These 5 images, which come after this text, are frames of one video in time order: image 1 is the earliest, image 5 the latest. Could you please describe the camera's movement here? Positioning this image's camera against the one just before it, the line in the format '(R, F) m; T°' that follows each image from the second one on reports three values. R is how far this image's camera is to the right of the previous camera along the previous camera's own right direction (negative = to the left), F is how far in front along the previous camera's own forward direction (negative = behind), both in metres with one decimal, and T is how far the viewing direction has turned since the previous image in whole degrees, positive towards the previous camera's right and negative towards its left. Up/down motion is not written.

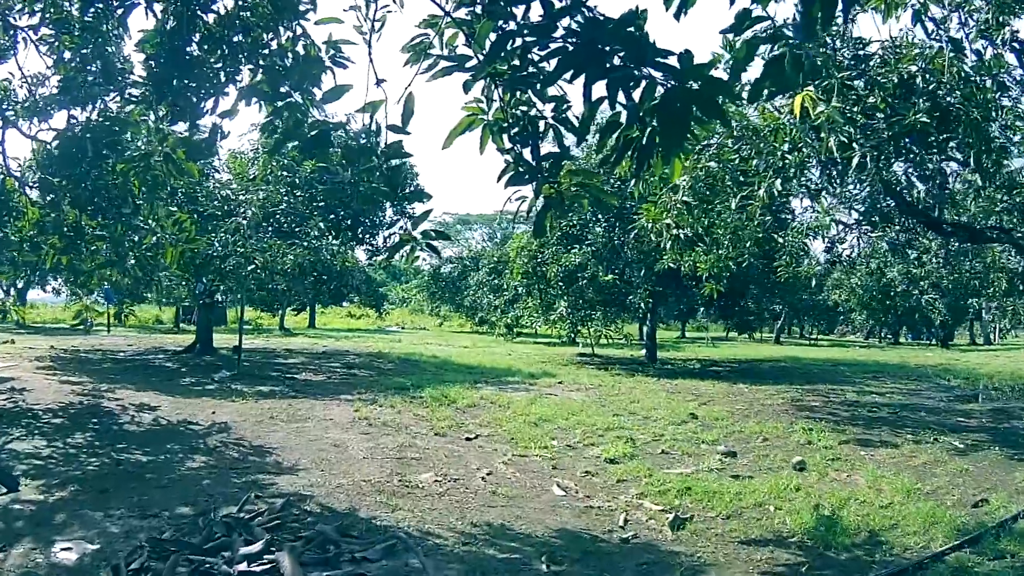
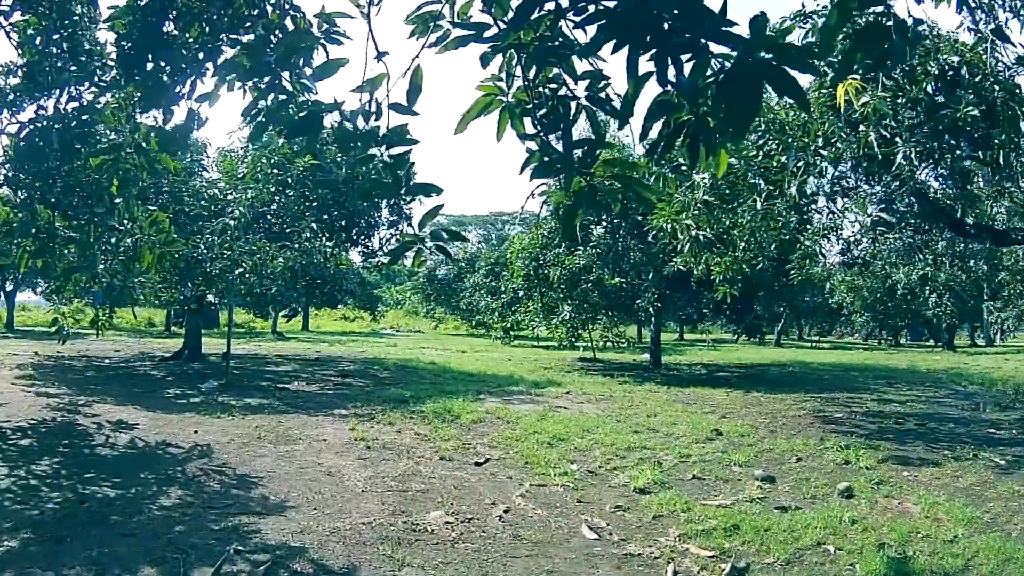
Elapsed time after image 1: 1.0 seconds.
(-0.1, +0.6) m; 0°
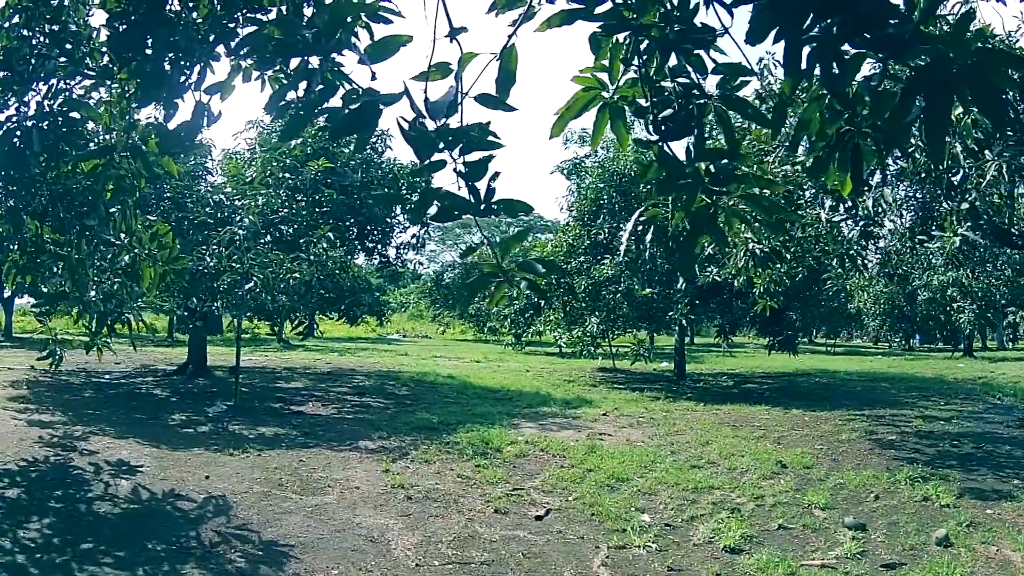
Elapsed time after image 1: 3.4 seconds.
(-0.4, +0.8) m; 0°
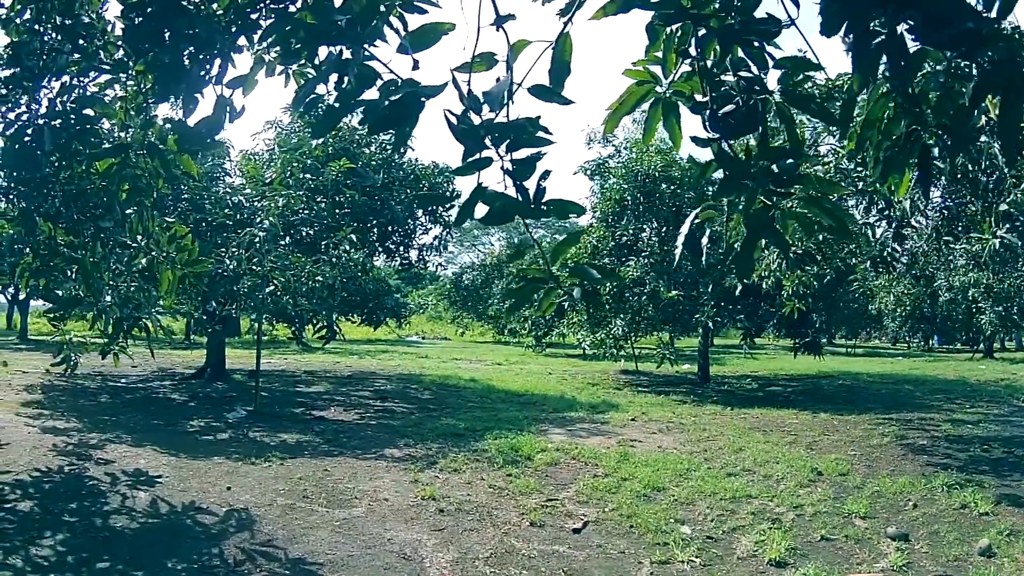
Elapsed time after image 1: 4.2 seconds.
(-0.1, +0.2) m; -1°
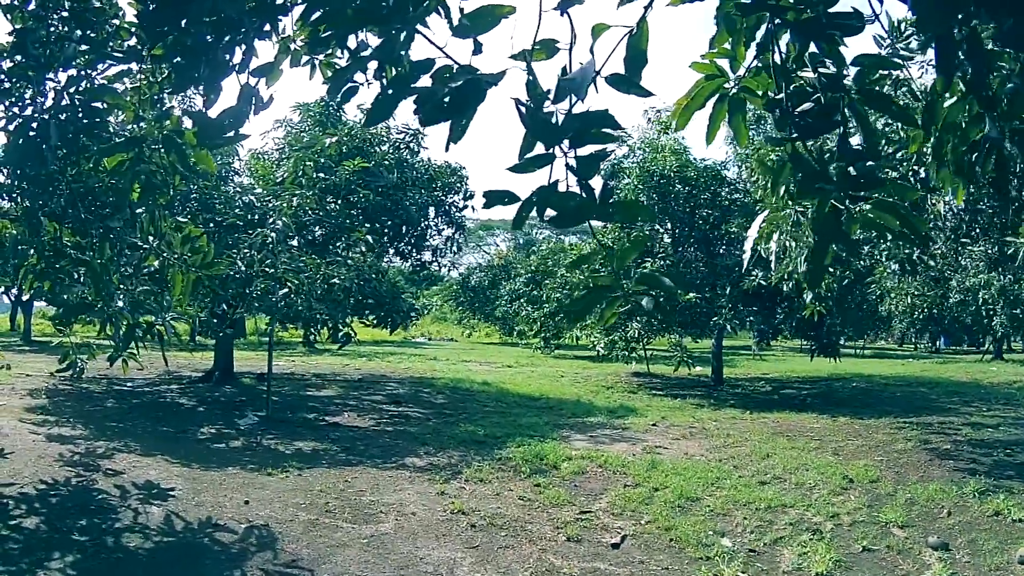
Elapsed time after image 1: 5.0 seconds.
(-0.2, +0.2) m; 0°
